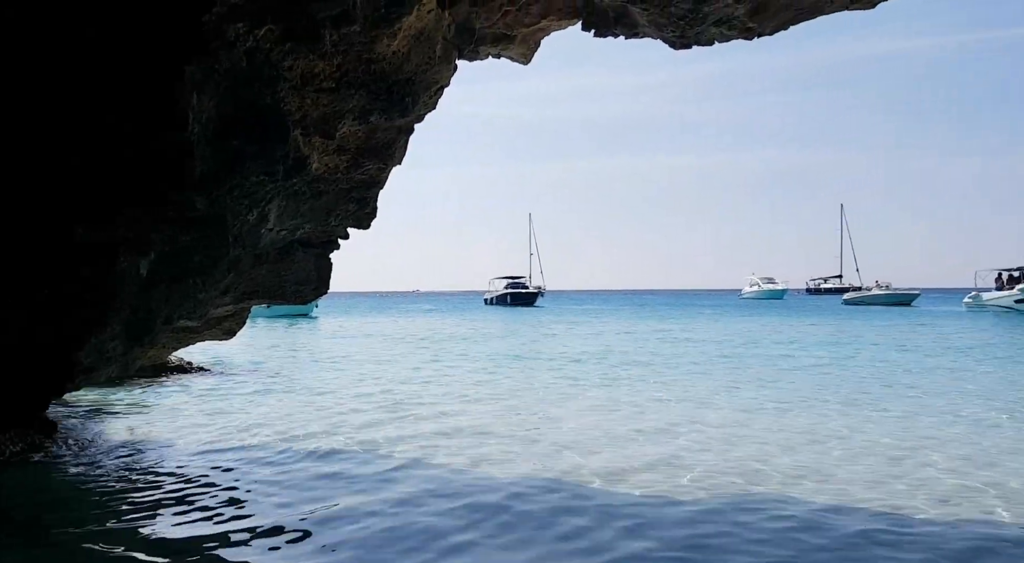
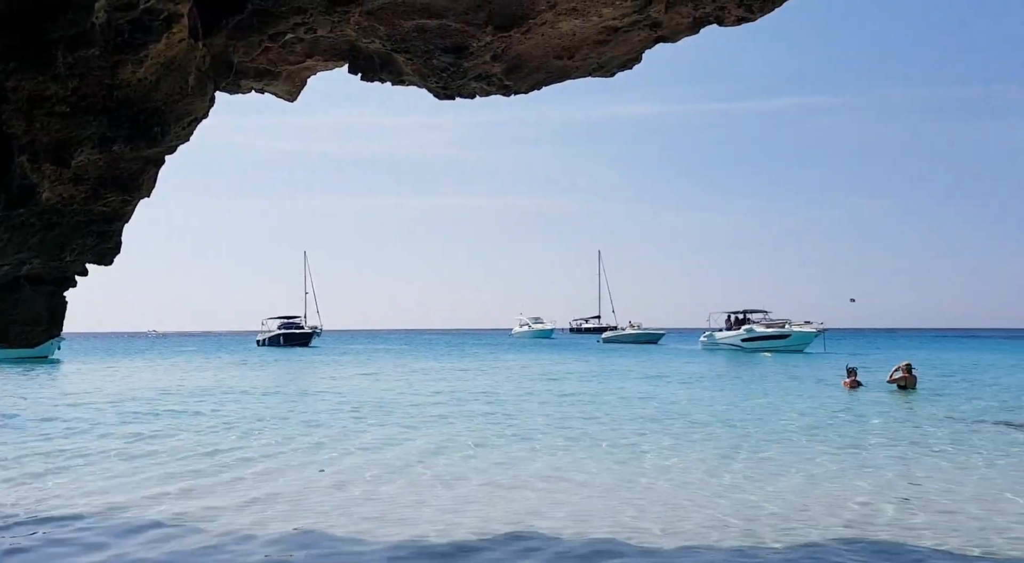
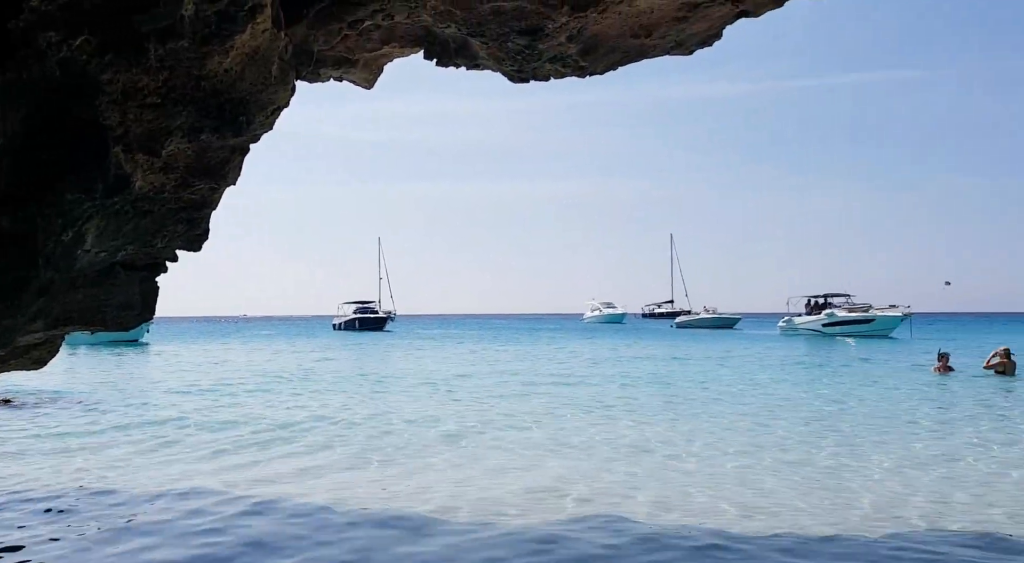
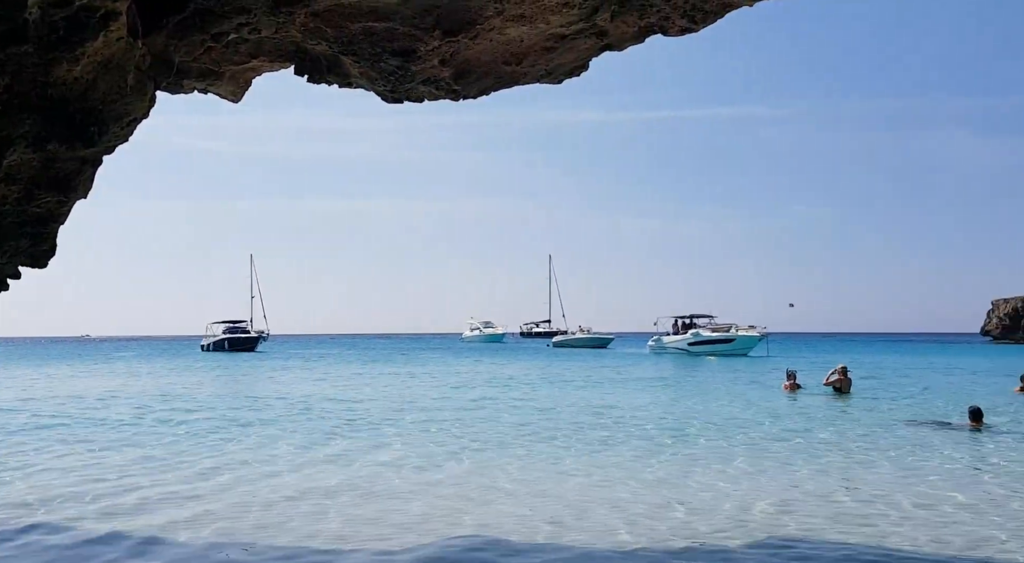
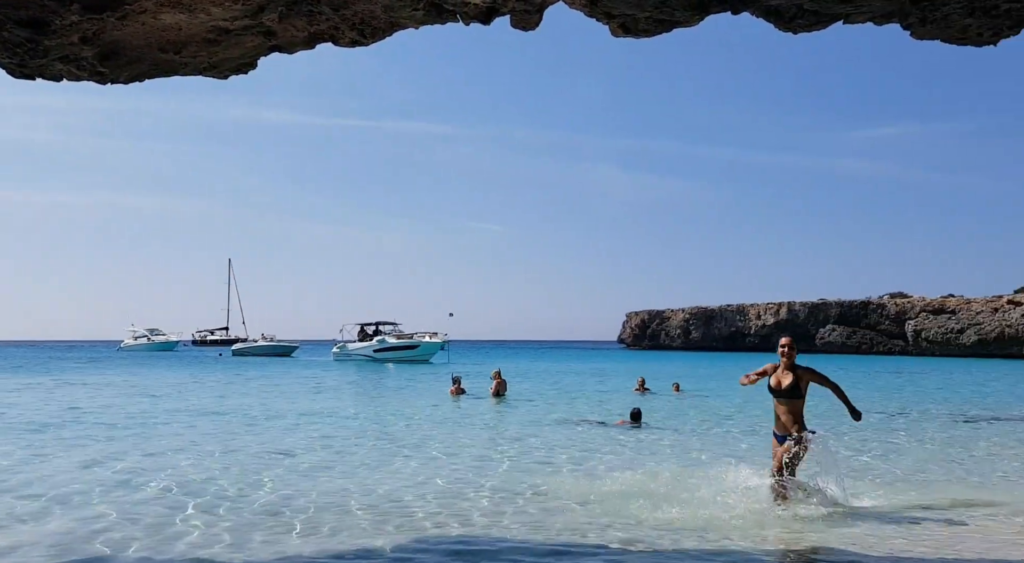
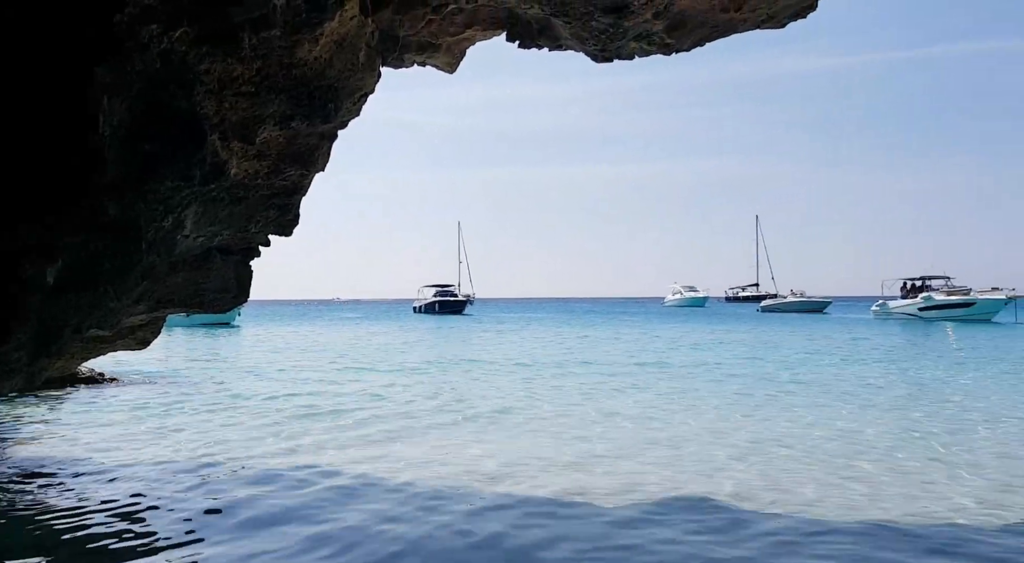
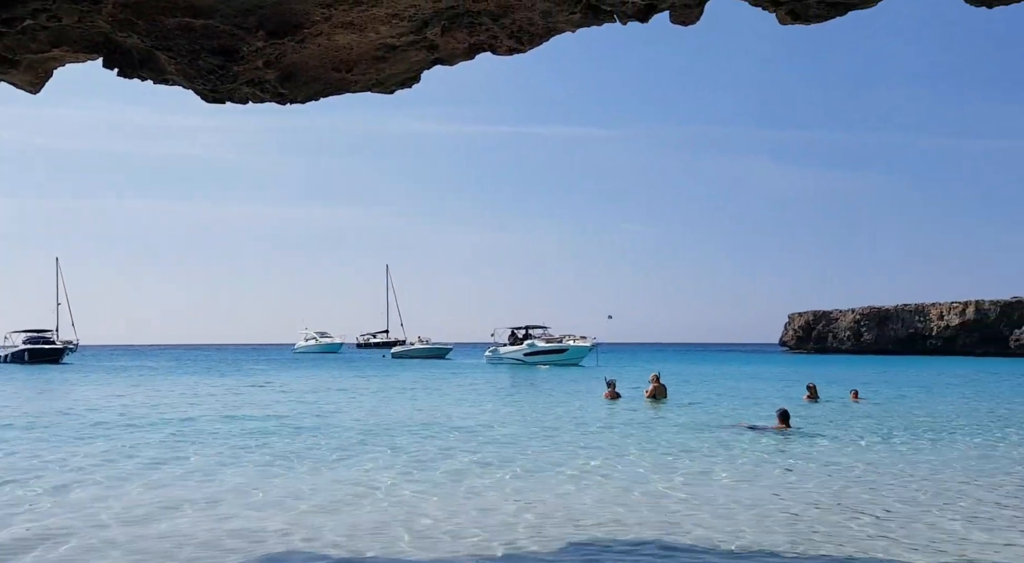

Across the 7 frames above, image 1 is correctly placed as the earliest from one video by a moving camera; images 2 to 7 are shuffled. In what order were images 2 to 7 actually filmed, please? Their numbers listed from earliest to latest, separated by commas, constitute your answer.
6, 3, 2, 4, 7, 5
